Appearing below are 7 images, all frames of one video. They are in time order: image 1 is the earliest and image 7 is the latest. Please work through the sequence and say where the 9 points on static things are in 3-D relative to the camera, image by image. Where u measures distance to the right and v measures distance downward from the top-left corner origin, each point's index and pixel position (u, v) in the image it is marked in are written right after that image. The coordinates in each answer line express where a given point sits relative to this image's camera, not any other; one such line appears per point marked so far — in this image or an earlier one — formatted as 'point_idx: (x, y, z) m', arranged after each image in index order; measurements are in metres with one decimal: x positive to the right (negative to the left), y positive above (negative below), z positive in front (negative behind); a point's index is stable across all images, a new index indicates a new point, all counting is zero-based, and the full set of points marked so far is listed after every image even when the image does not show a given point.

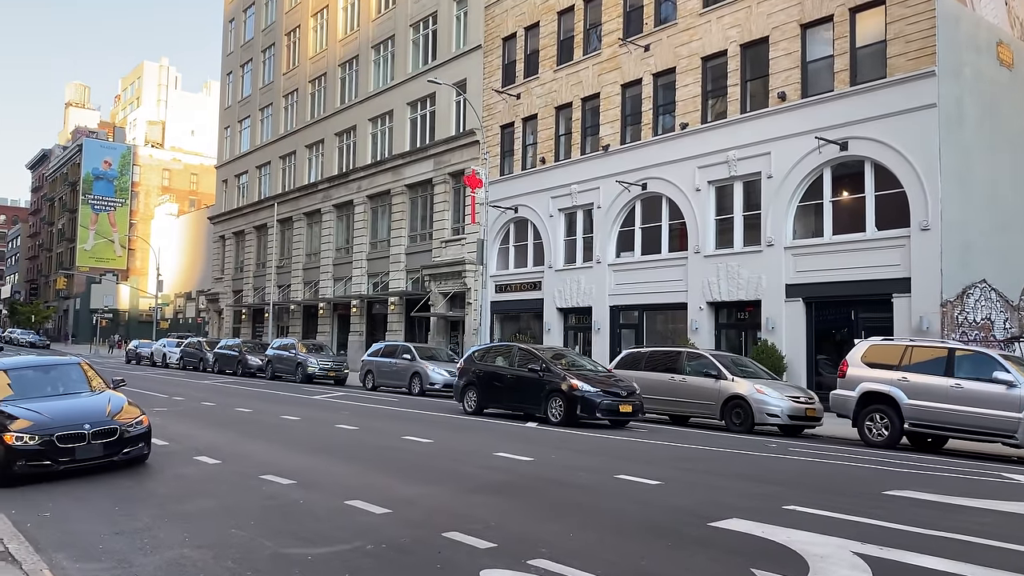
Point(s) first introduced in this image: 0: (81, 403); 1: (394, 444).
0: (-5.4, -1.4, +10.6) m
1: (-1.7, -2.3, +12.3) m
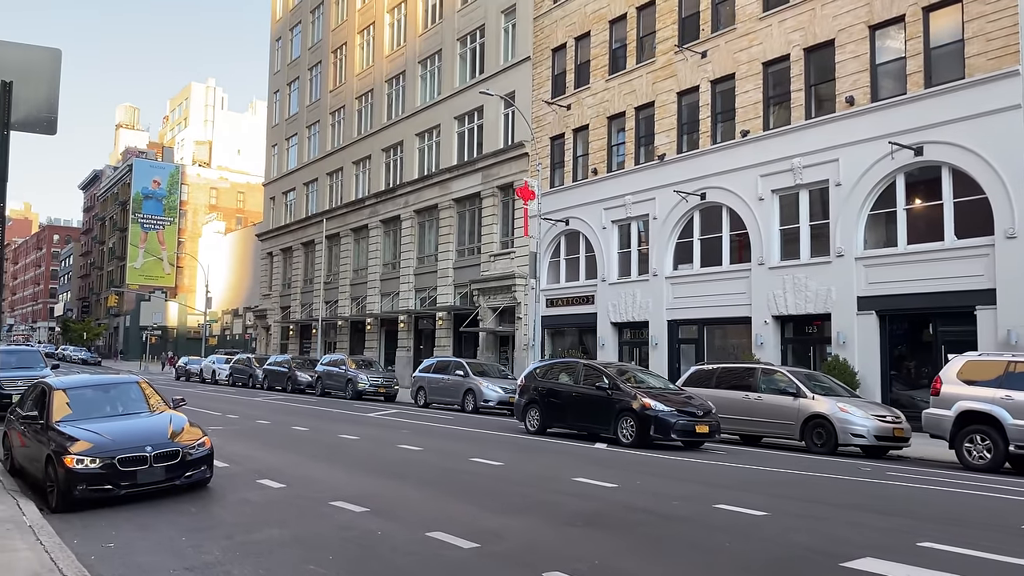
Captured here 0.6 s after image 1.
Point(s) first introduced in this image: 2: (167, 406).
0: (-4.5, -1.6, +10.2) m
1: (-0.7, -2.5, +11.7) m
2: (-4.7, -1.6, +11.4) m
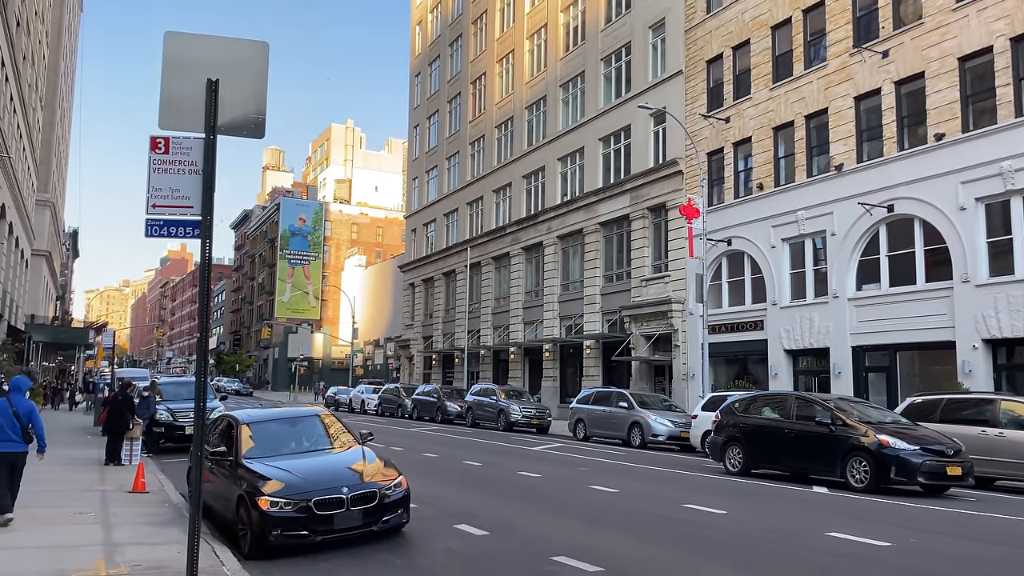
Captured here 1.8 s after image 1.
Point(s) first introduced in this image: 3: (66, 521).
0: (-2.0, -1.9, +9.3) m
1: (+2.0, -2.7, +10.2) m
2: (-2.0, -1.9, +10.6) m
3: (-4.9, -2.6, +9.2) m
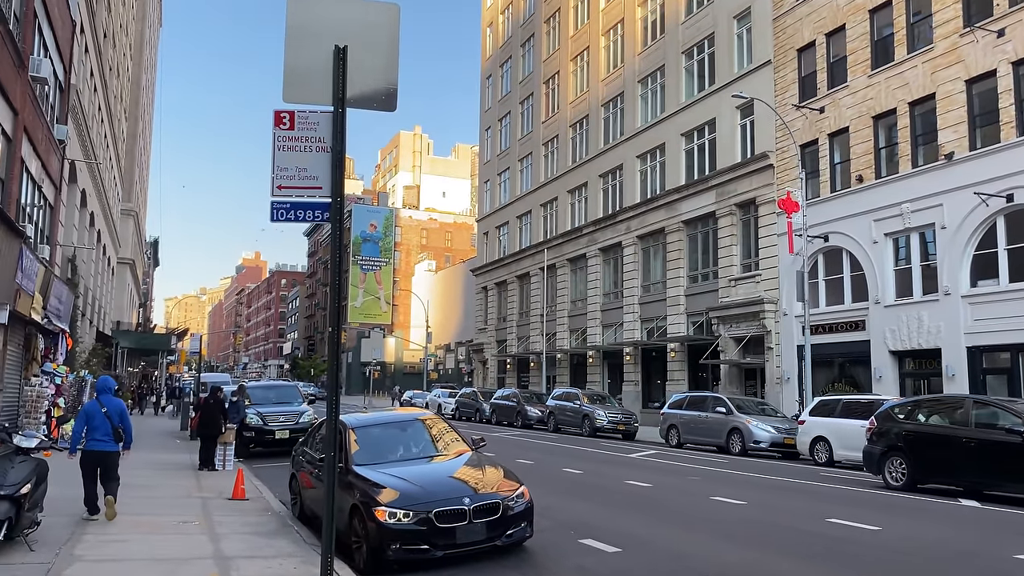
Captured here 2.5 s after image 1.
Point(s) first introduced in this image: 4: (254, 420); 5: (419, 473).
0: (-0.7, -1.9, +8.7) m
1: (+3.4, -2.6, +9.3) m
2: (-0.6, -1.9, +9.9) m
3: (-3.6, -2.5, +8.8) m
4: (-5.8, -3.0, +18.9) m
5: (-0.9, -1.9, +8.5) m
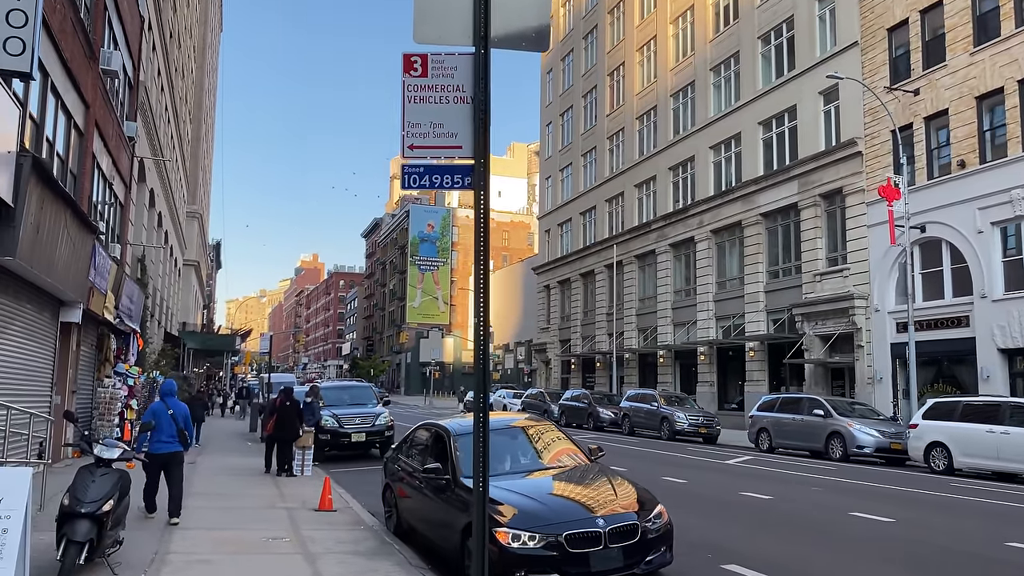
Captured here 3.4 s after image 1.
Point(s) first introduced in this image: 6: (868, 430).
0: (+0.5, -1.8, +7.6) m
1: (+4.6, -2.5, +7.9) m
2: (+0.6, -1.8, +8.9) m
3: (-2.4, -2.5, +7.9) m
4: (-4.0, -2.9, +18.2) m
5: (+0.2, -1.8, +7.4) m
6: (+8.2, -3.3, +19.5) m
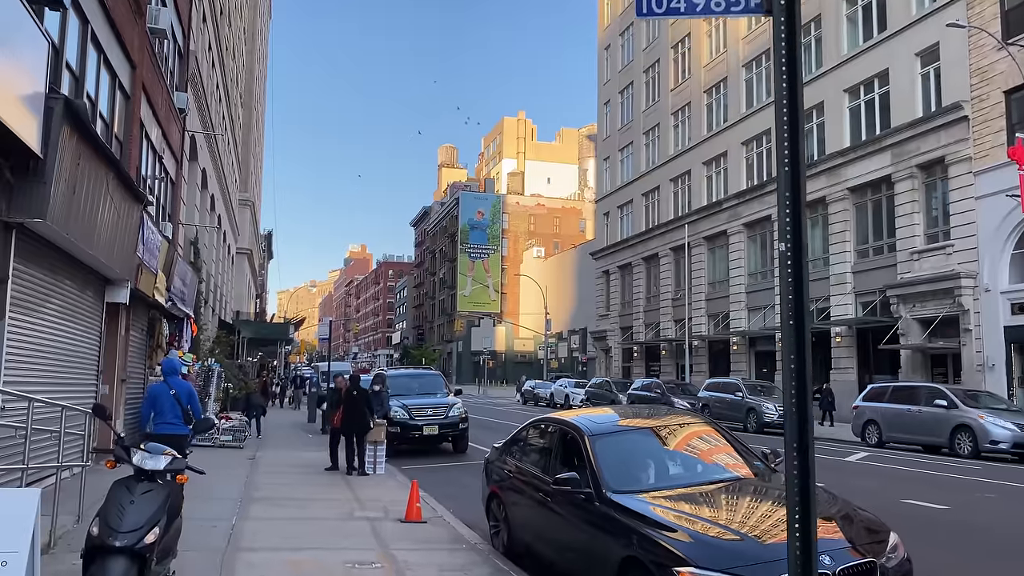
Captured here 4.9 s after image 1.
0: (+1.7, -1.4, +5.7) m
1: (+5.7, -2.1, +5.8) m
2: (+1.8, -1.4, +6.9) m
3: (-1.2, -2.1, +6.2) m
4: (-2.2, -2.5, +16.5) m
5: (+1.4, -1.4, +5.6) m
6: (+10.0, -2.7, +17.2) m
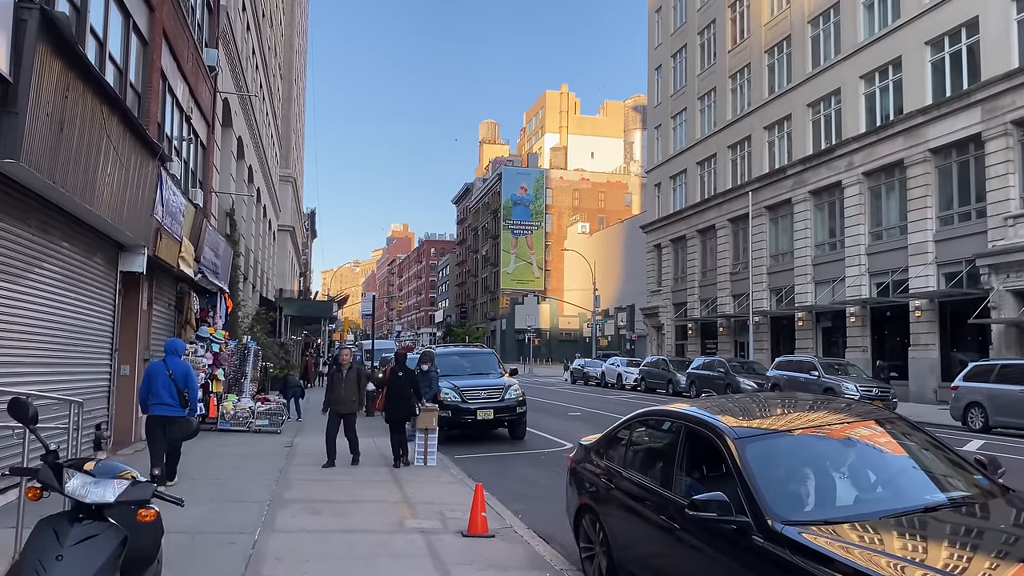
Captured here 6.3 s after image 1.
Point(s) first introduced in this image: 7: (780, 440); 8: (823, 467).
0: (+2.2, -1.1, +3.8) m
1: (+6.3, -1.8, +3.8) m
2: (+2.5, -1.1, +5.1) m
3: (-0.6, -1.8, +4.5) m
4: (-1.1, -1.9, +14.9) m
5: (+1.9, -1.2, +3.7) m
6: (+11.2, -2.1, +14.9) m
7: (+1.6, -1.0, +4.8) m
8: (+1.9, -1.0, +4.9) m
